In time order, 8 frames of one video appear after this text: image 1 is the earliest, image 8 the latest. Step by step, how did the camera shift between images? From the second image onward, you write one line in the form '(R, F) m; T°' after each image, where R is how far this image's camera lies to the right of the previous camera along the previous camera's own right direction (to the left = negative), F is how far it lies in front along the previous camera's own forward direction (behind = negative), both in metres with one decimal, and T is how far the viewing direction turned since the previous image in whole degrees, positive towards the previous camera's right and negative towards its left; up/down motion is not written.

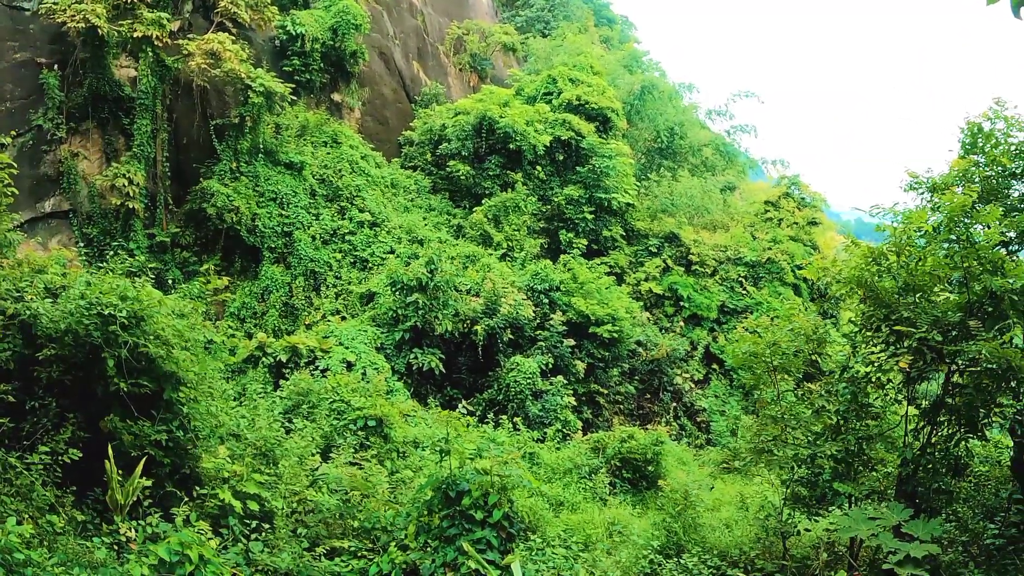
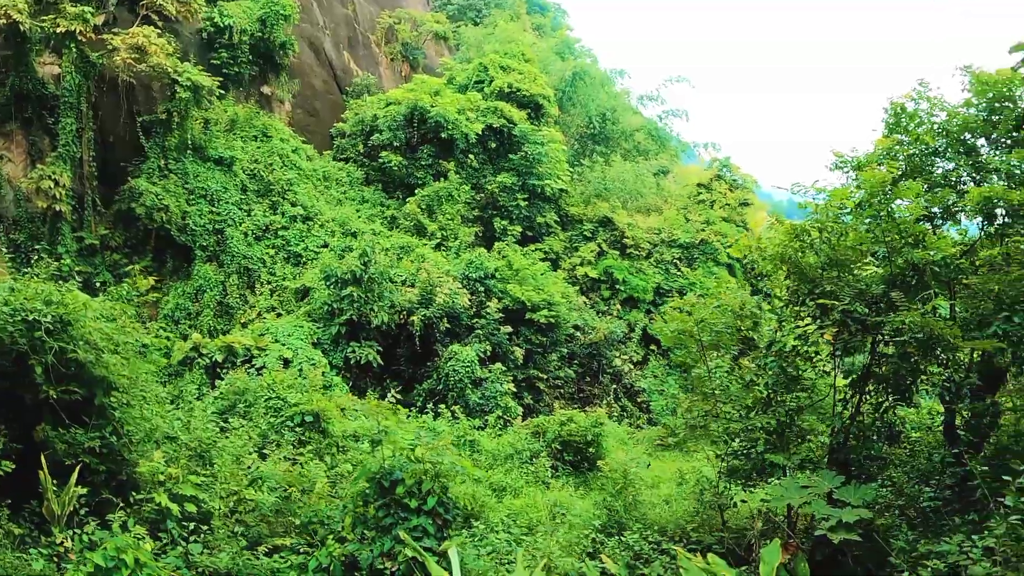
(+0.3, 0.0) m; +3°
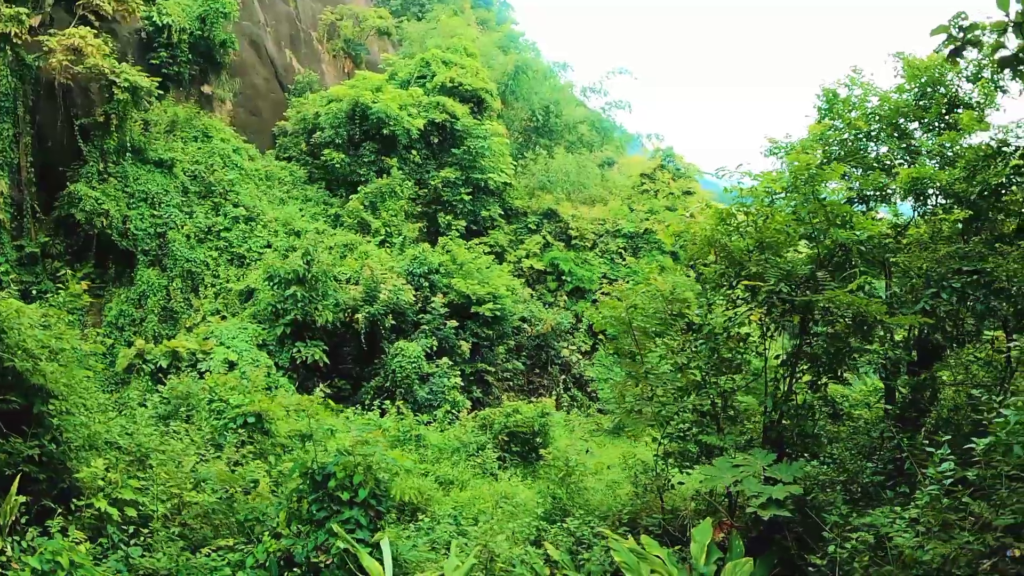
(+0.4, 0.0) m; +2°
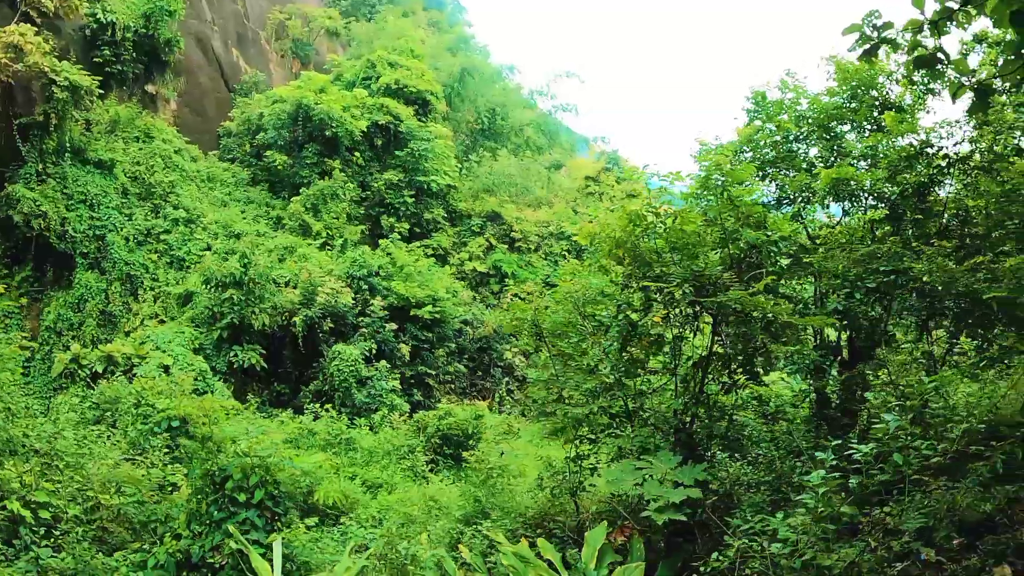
(+0.5, 0.0) m; +2°
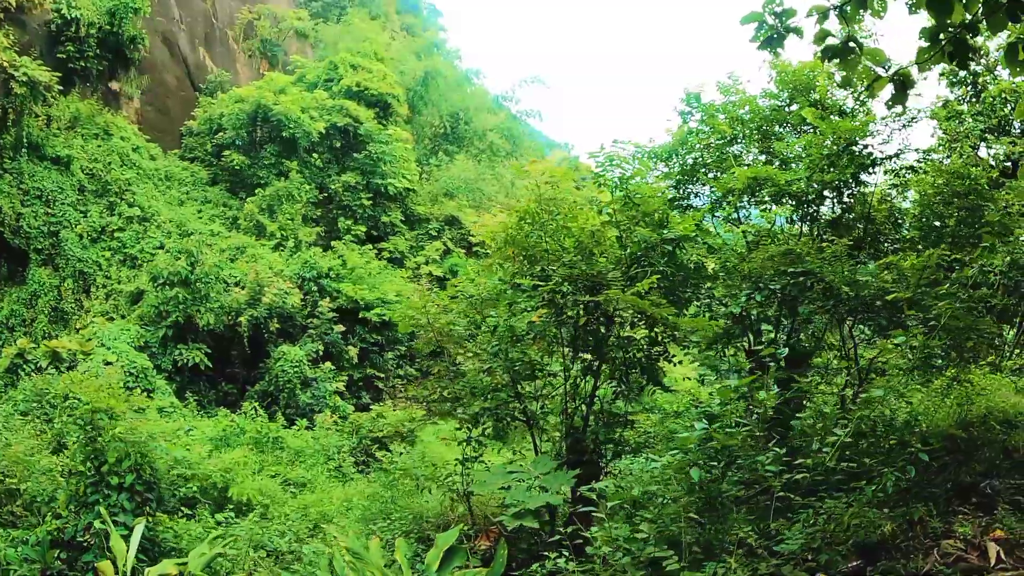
(+0.6, +0.1) m; 0°
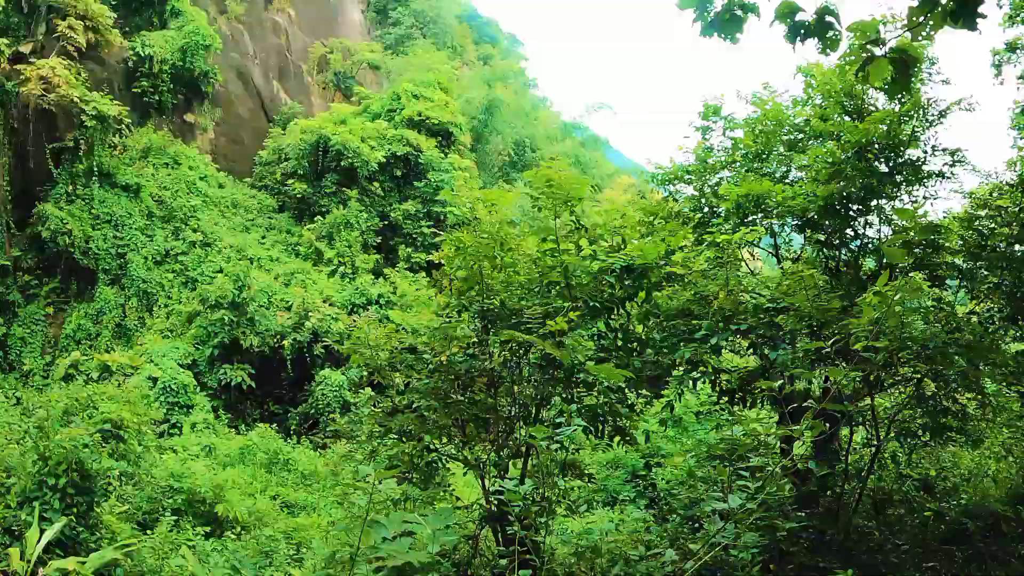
(+0.6, +0.4) m; -9°
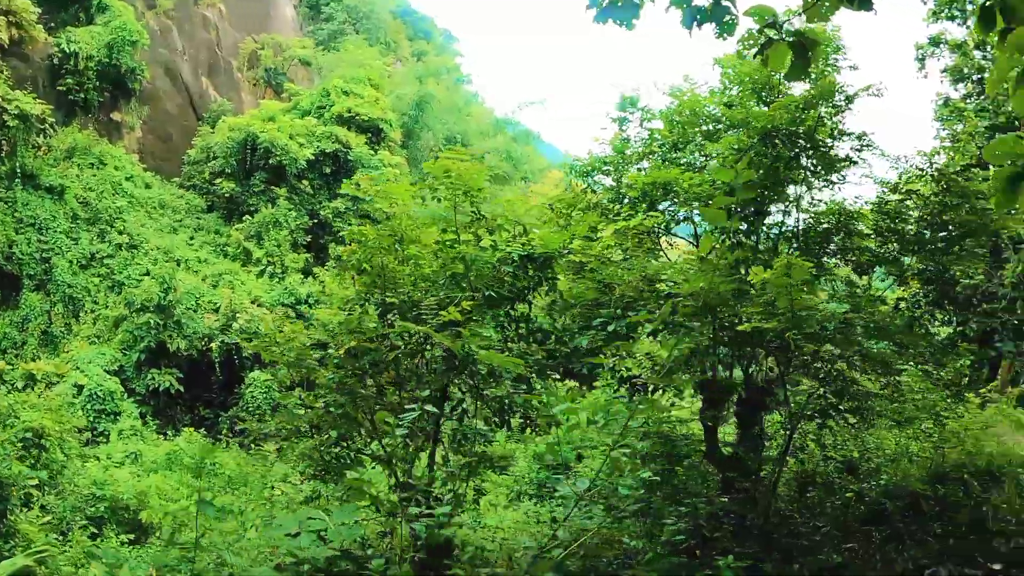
(+0.2, 0.0) m; +3°
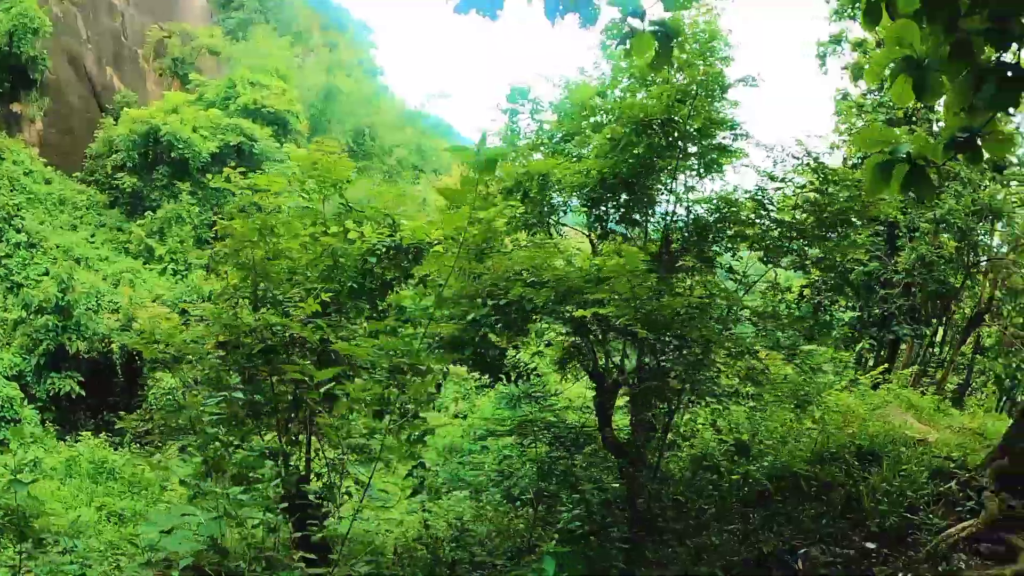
(+0.4, 0.0) m; +4°
